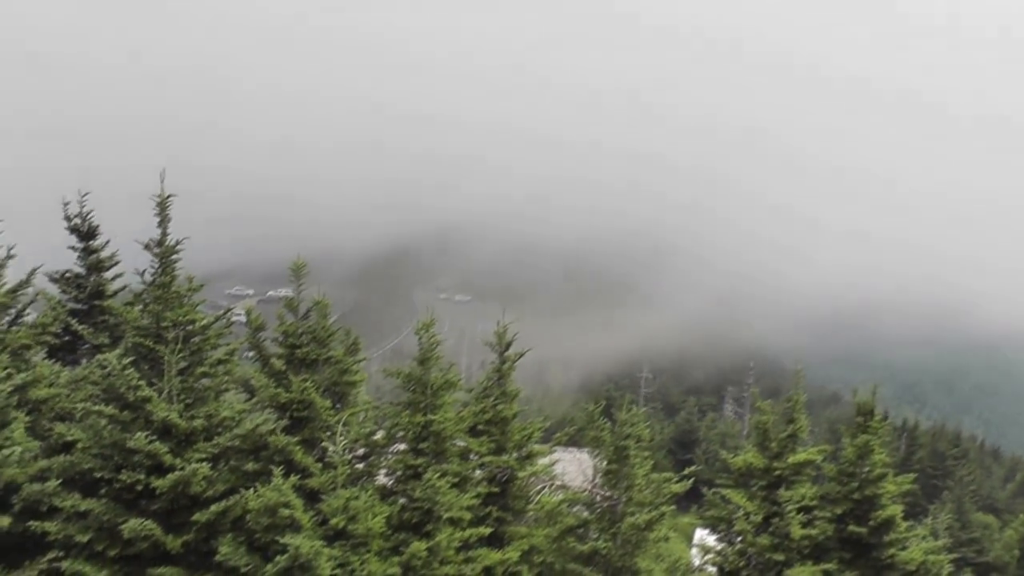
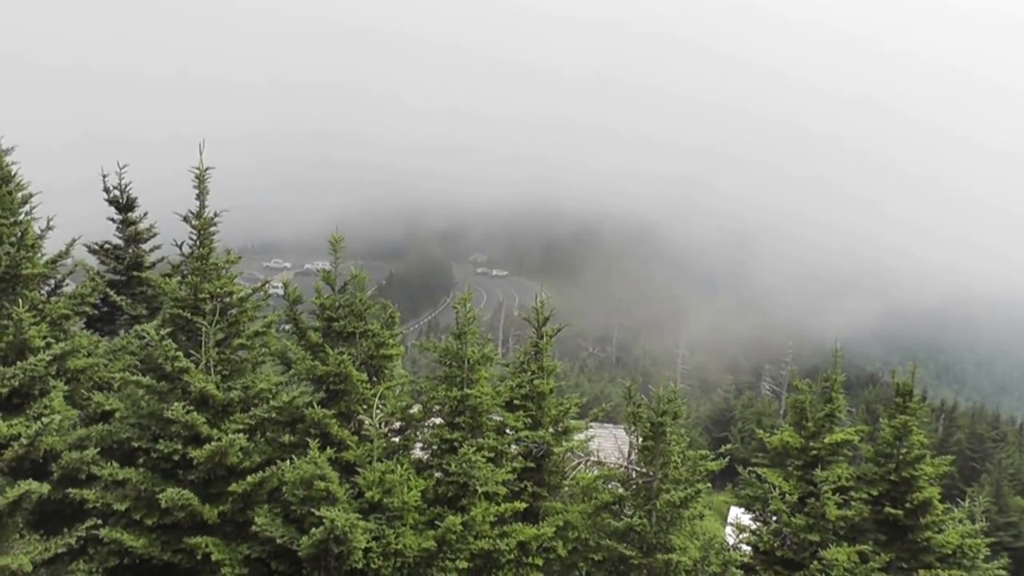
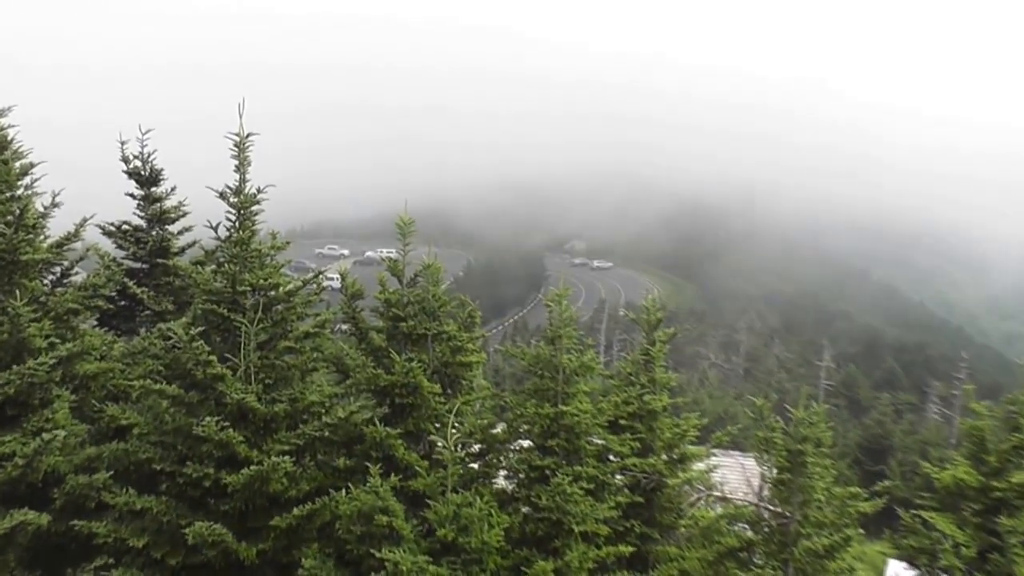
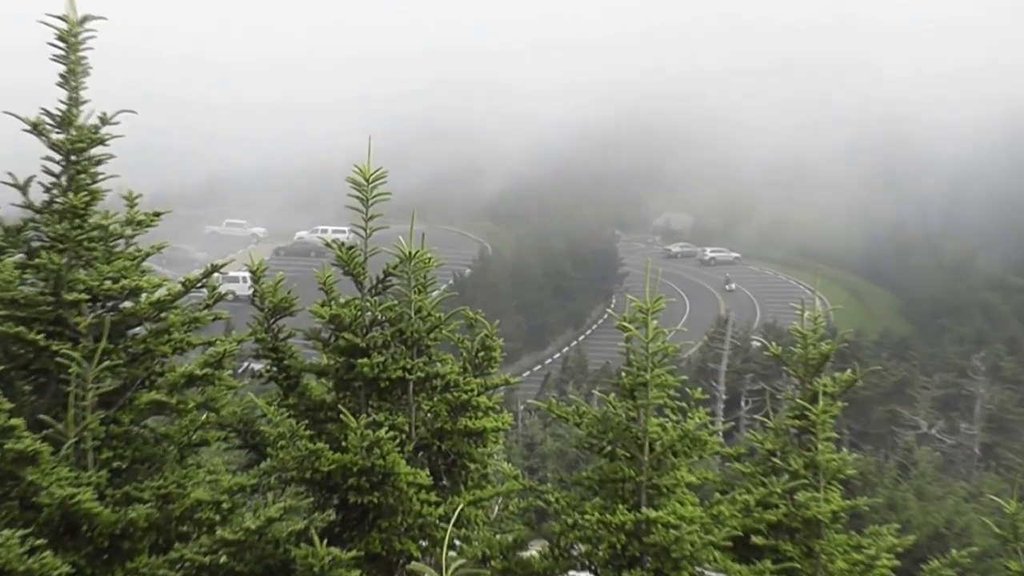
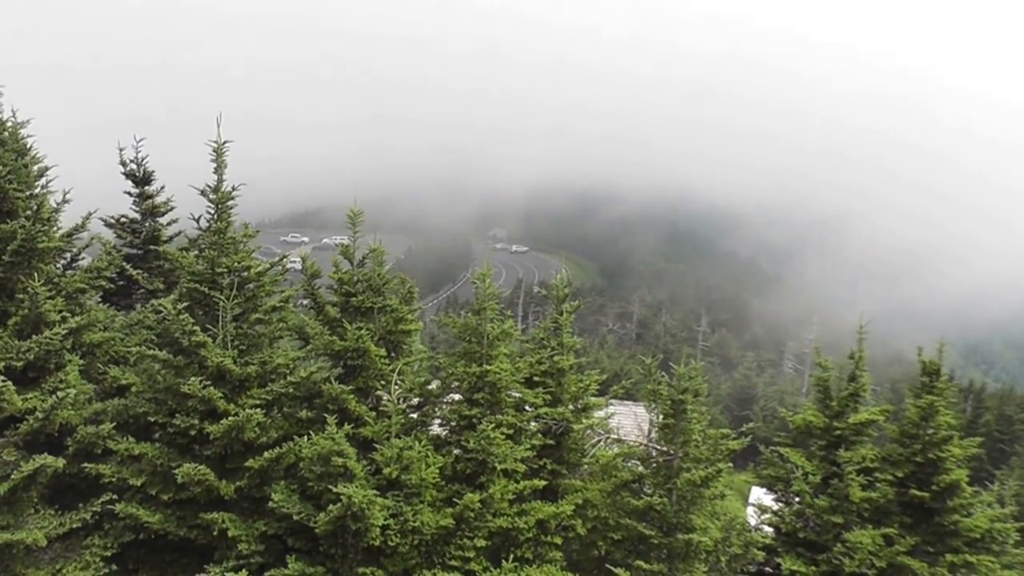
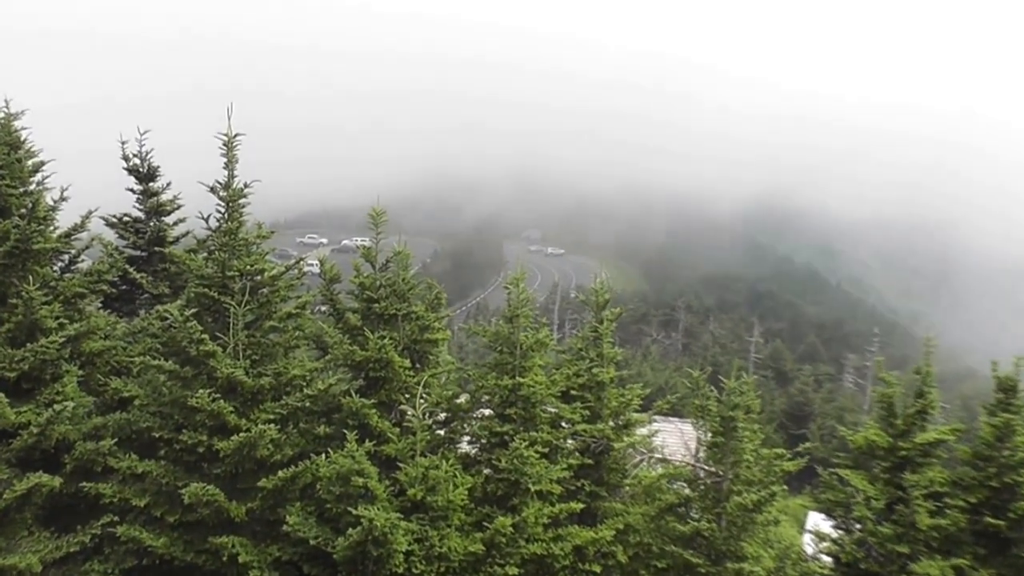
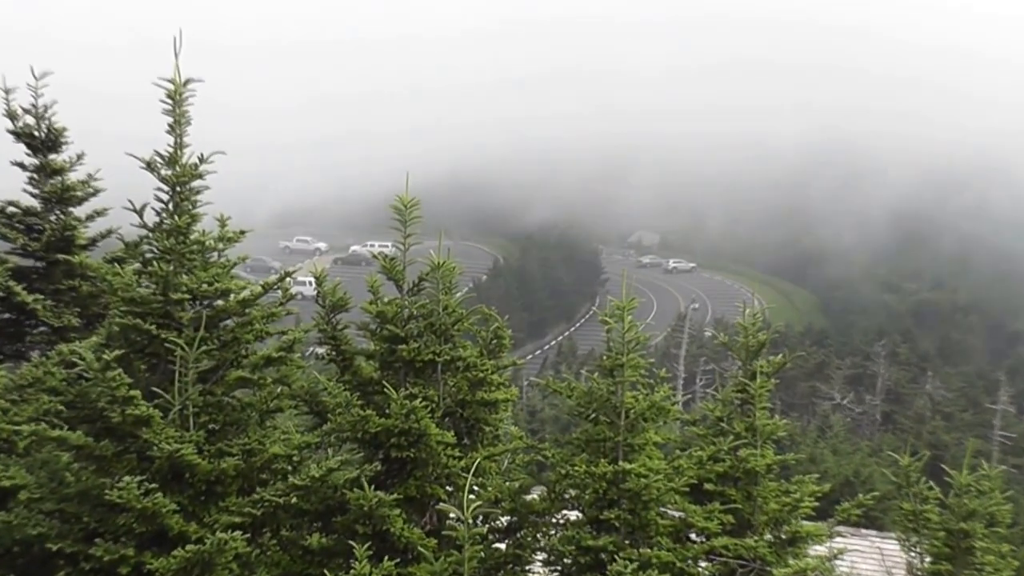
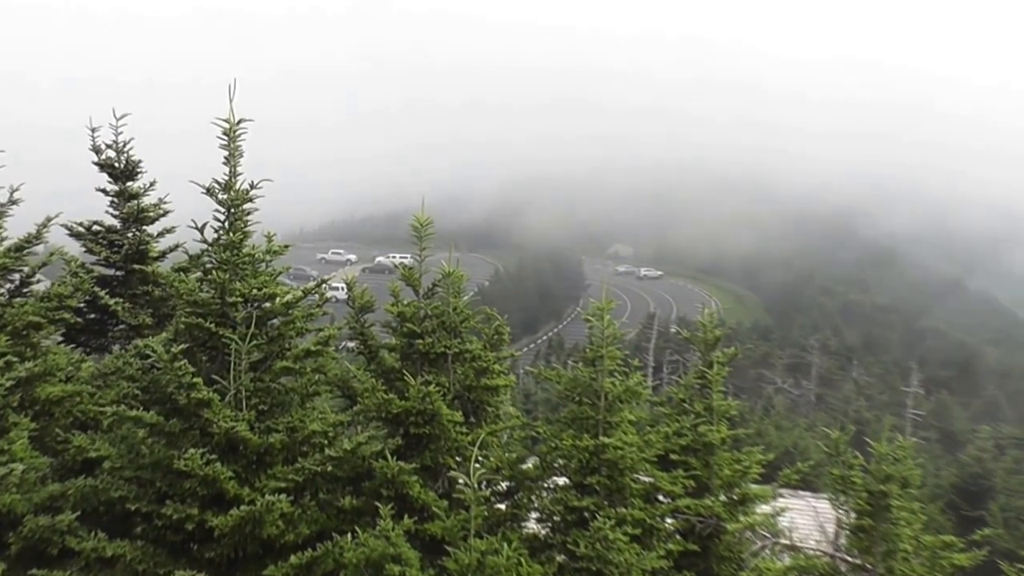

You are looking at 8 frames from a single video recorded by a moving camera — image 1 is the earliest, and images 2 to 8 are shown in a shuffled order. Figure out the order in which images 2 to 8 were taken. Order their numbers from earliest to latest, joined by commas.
2, 5, 6, 3, 8, 7, 4
